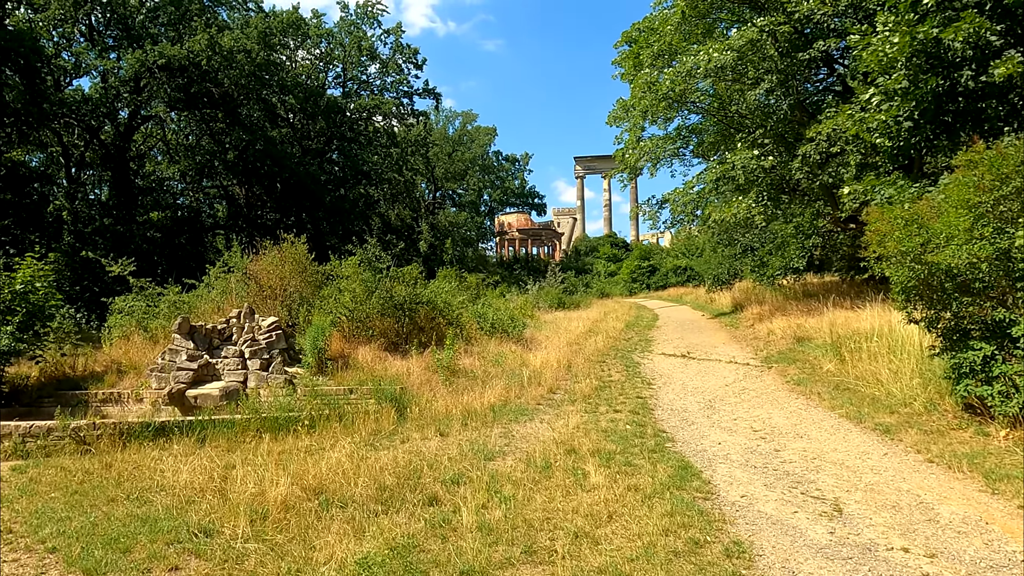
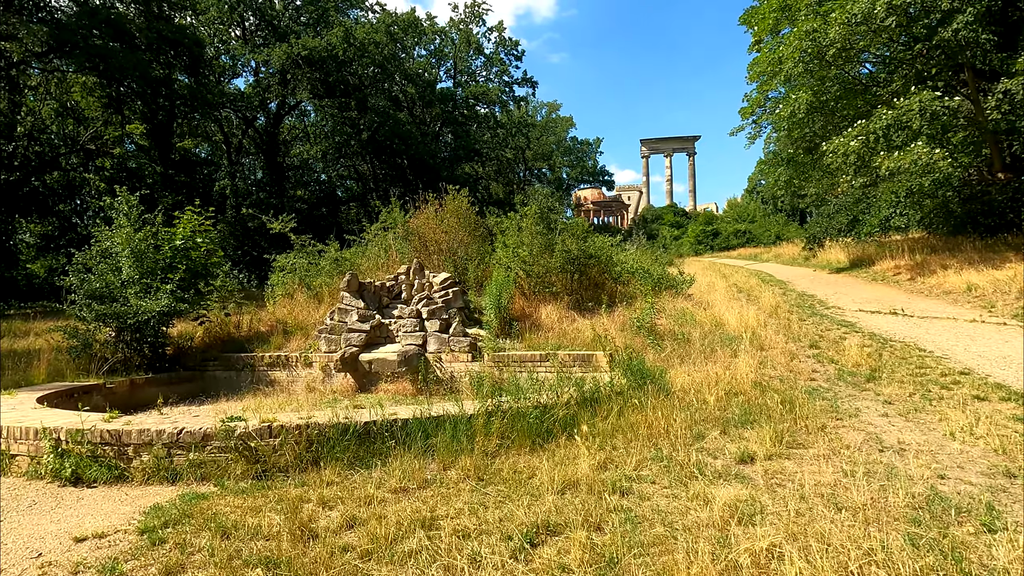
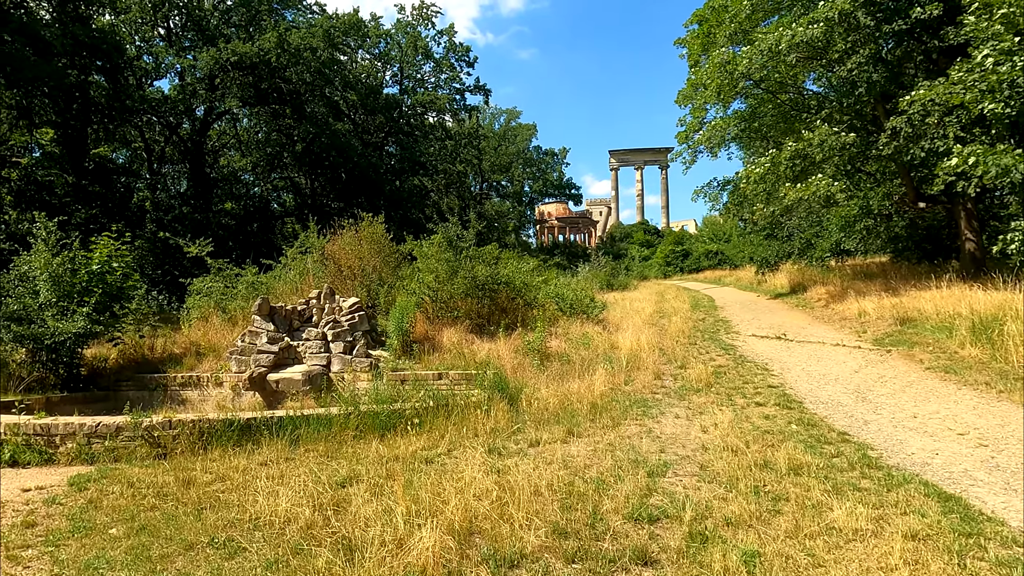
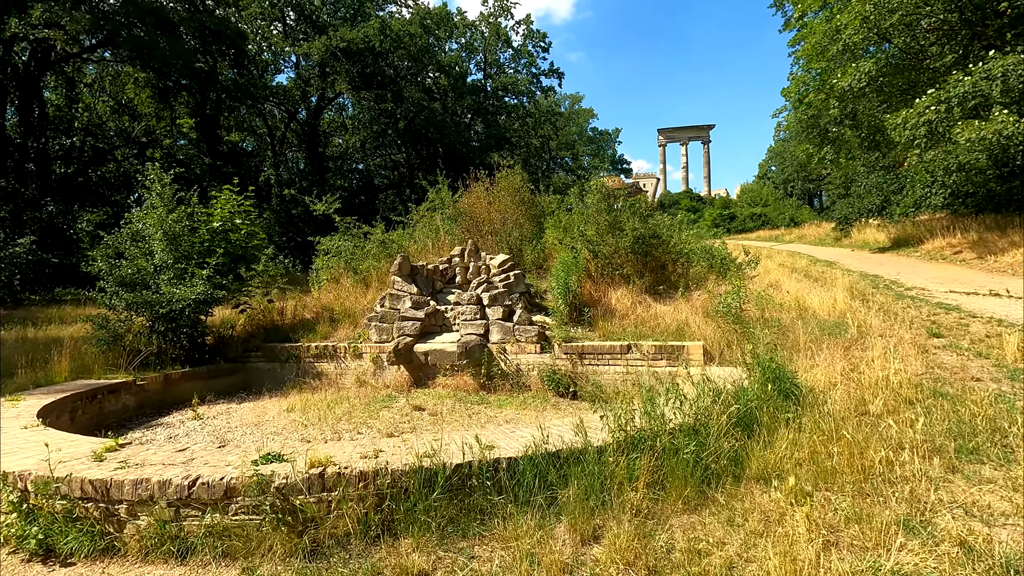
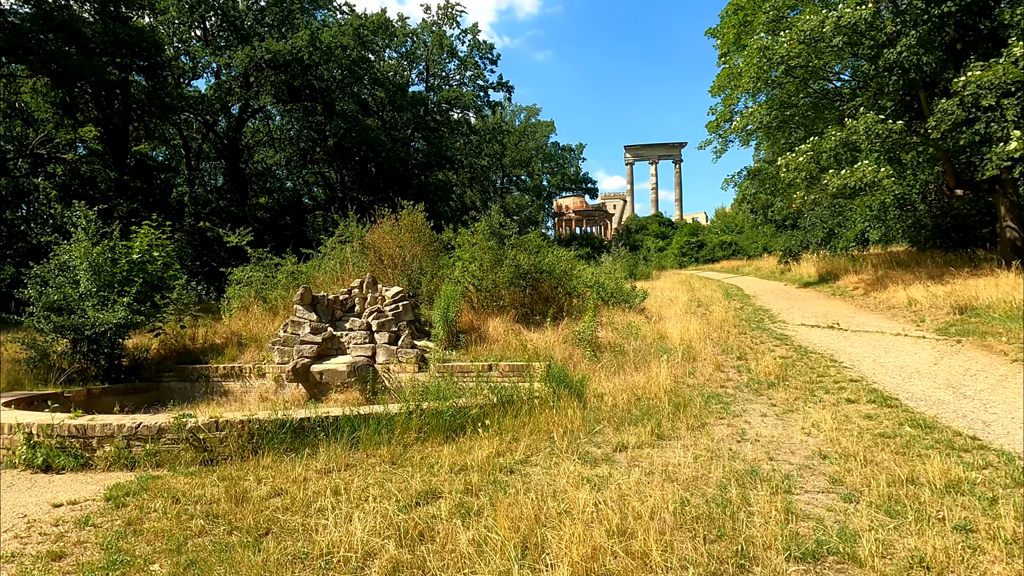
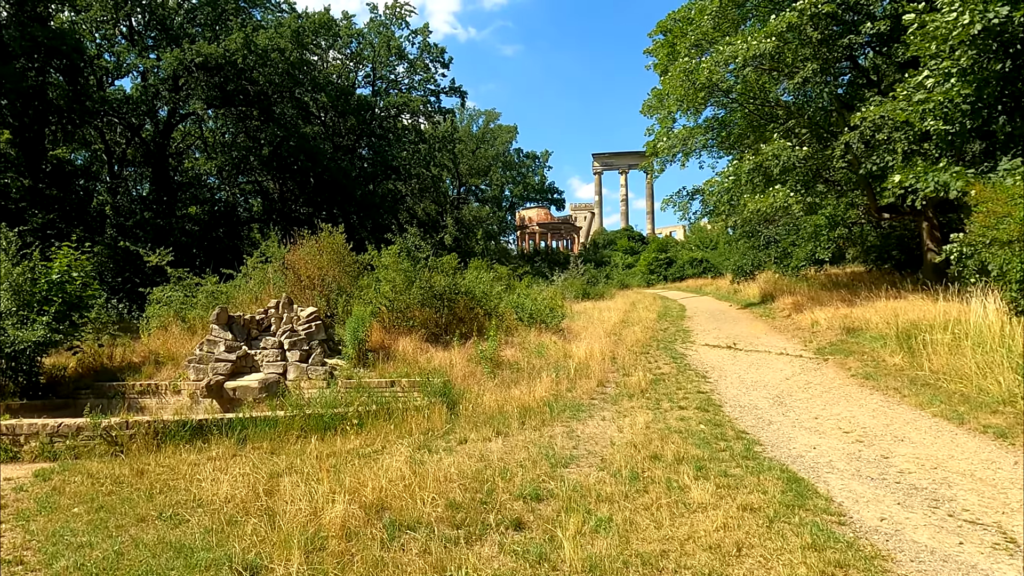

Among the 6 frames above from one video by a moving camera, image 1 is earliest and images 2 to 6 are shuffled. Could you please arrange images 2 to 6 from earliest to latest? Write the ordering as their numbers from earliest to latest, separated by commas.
6, 3, 5, 2, 4
